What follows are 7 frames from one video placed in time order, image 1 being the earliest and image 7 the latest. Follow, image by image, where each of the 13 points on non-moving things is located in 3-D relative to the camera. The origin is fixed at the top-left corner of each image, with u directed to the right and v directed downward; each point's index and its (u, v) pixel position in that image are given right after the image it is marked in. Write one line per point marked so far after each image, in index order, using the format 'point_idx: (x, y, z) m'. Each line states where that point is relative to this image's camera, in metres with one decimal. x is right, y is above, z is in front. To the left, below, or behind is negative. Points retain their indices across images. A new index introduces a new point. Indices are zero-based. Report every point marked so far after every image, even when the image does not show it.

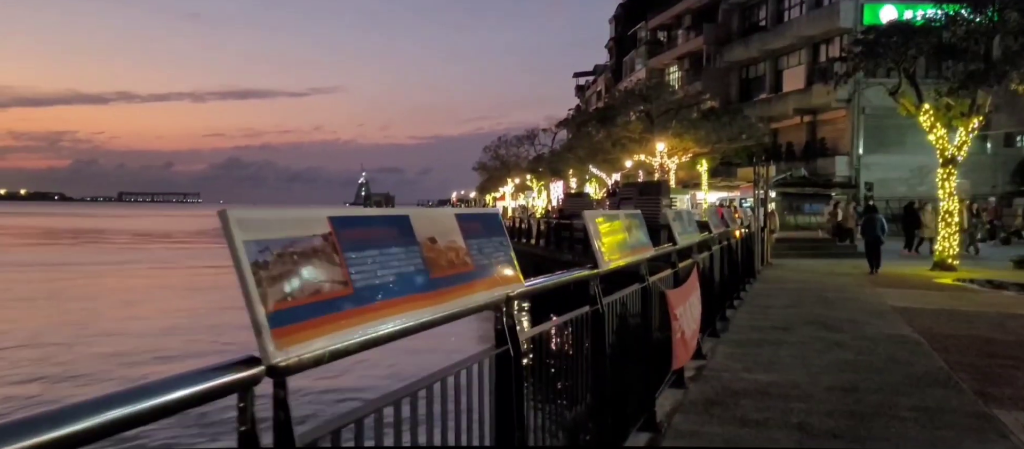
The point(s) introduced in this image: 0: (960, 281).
0: (+10.8, -1.4, +18.4) m
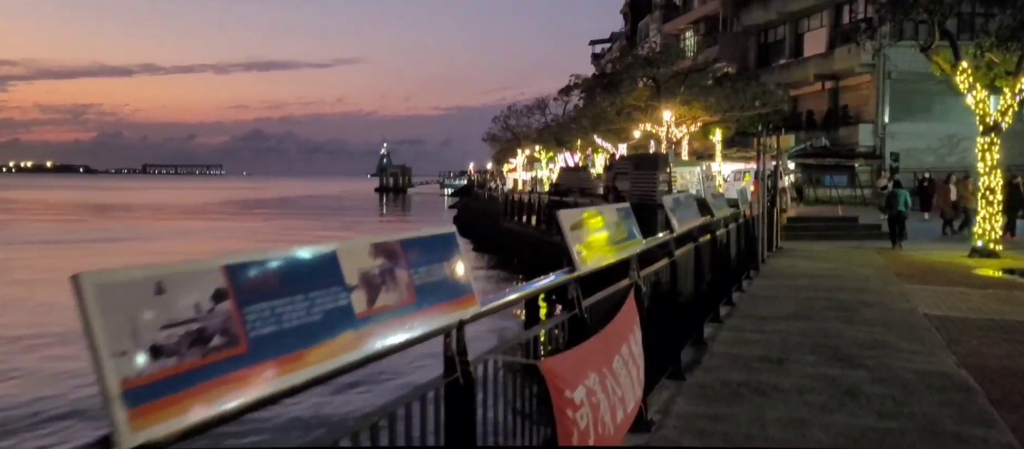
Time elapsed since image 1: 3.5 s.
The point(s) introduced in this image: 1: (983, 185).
0: (+10.0, -1.0, +15.4) m
1: (+11.2, +0.9, +17.9) m
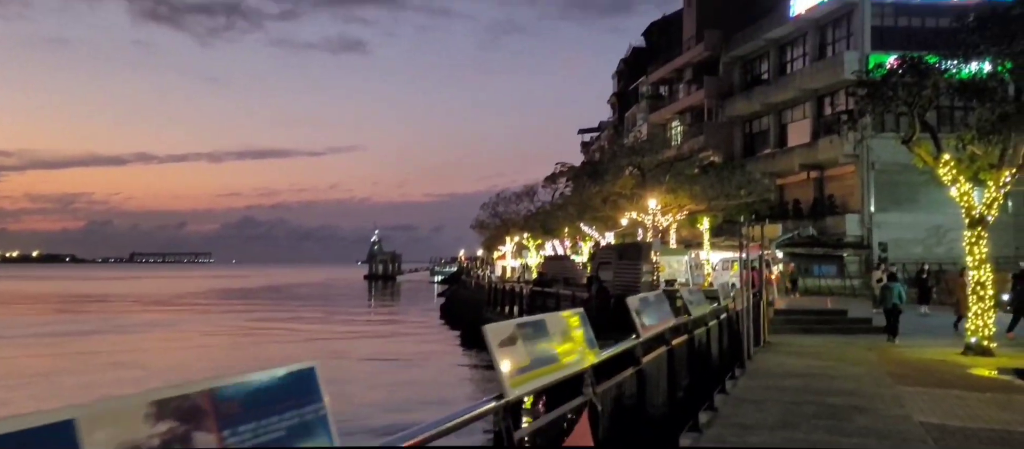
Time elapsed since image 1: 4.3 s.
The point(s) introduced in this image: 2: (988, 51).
0: (+9.4, -2.9, +14.7) m
1: (+10.6, -1.2, +17.4) m
2: (+10.5, +3.9, +16.6) m
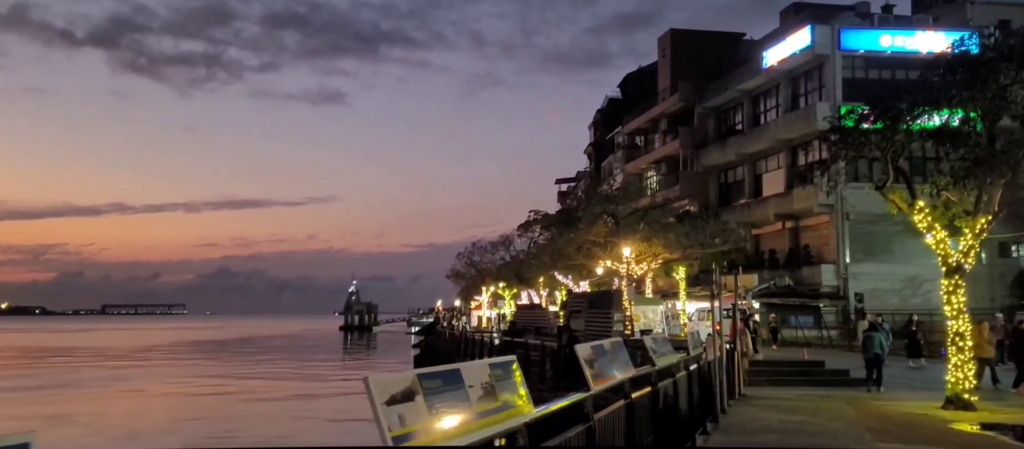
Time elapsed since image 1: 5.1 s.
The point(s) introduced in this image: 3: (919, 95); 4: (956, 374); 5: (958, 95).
0: (+8.7, -3.8, +14.0) m
1: (+9.8, -2.3, +16.8) m
2: (+9.7, +2.9, +16.4) m
3: (+9.3, +2.9, +17.3) m
4: (+10.0, -3.3, +17.0) m
5: (+9.7, +2.8, +16.4) m
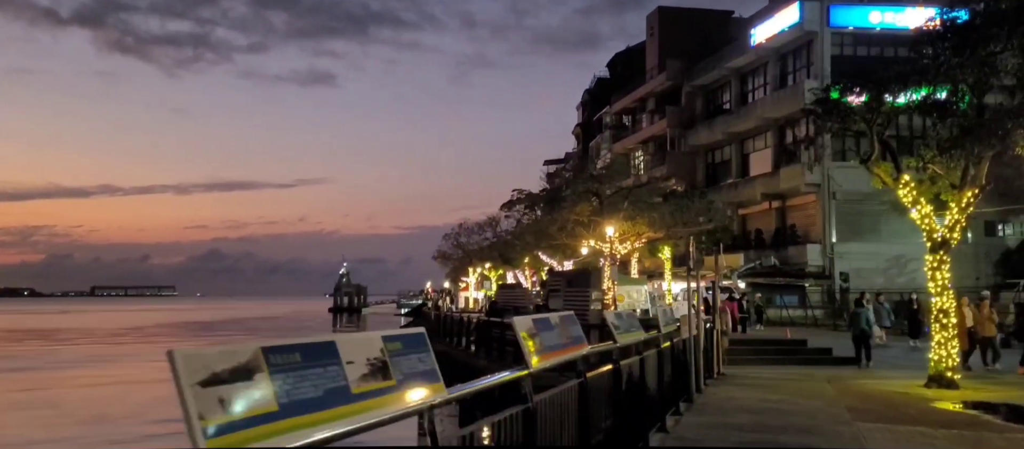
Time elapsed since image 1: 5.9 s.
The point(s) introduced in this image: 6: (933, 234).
0: (+8.1, -3.3, +13.5) m
1: (+9.2, -1.7, +16.4) m
2: (+9.1, +3.4, +15.8) m
3: (+8.7, +3.5, +16.7) m
4: (+9.3, -2.8, +16.5) m
5: (+9.1, +3.4, +15.8) m
6: (+9.1, -0.2, +16.4) m
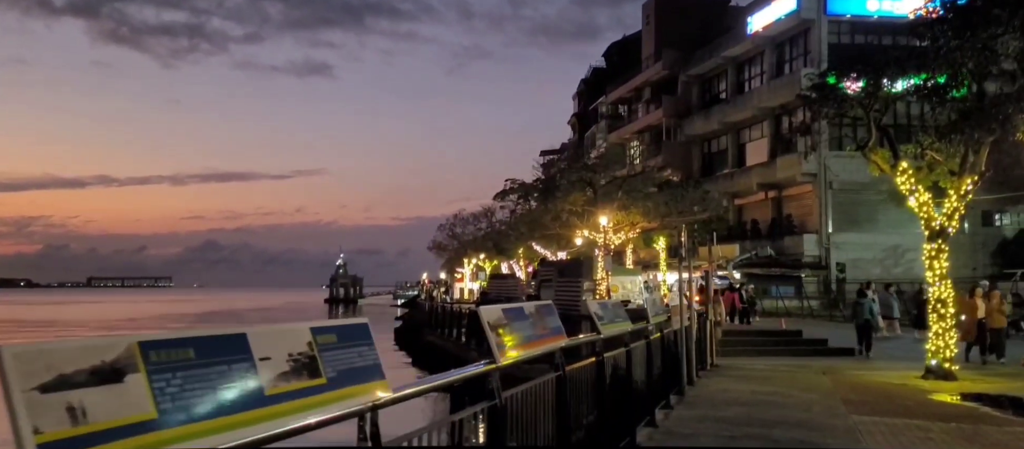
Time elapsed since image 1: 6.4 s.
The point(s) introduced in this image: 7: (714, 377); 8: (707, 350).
0: (+7.8, -3.0, +13.2) m
1: (+8.9, -1.5, +16.0) m
2: (+8.8, +3.7, +15.4) m
3: (+8.4, +3.7, +16.2) m
4: (+9.1, -2.5, +16.2) m
5: (+8.8, +3.6, +15.4) m
6: (+8.9, 0.0, +16.0) m
7: (+4.2, -3.2, +15.7) m
8: (+4.5, -2.9, +17.5) m
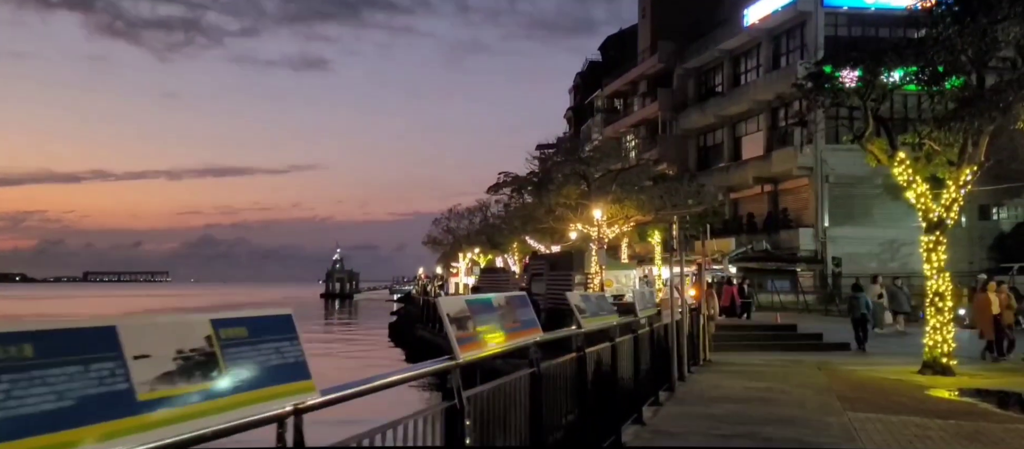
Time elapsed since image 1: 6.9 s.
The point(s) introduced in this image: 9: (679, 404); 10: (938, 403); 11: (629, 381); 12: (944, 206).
0: (+7.6, -2.9, +12.8) m
1: (+8.6, -1.3, +15.6) m
2: (+8.6, +3.8, +14.9) m
3: (+8.2, +3.9, +15.8) m
4: (+8.8, -2.3, +15.8) m
5: (+8.5, +3.8, +14.9) m
6: (+8.6, +0.2, +15.6) m
7: (+3.9, -3.0, +15.3) m
8: (+4.2, -2.7, +17.1) m
9: (+2.5, -2.7, +11.3) m
10: (+6.7, -2.8, +12.0) m
11: (+1.5, -2.0, +9.7) m
12: (+8.8, +0.4, +15.4) m
